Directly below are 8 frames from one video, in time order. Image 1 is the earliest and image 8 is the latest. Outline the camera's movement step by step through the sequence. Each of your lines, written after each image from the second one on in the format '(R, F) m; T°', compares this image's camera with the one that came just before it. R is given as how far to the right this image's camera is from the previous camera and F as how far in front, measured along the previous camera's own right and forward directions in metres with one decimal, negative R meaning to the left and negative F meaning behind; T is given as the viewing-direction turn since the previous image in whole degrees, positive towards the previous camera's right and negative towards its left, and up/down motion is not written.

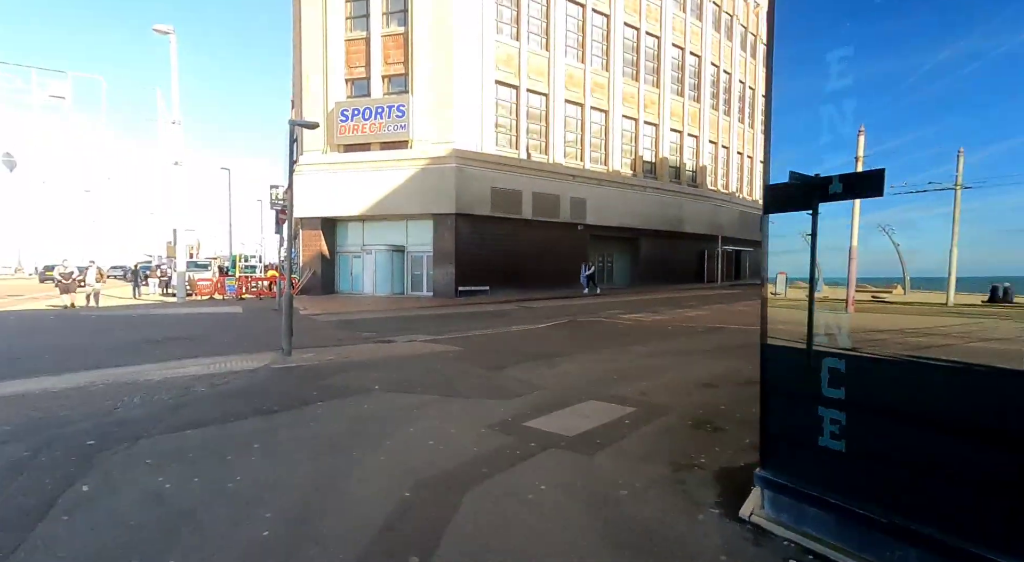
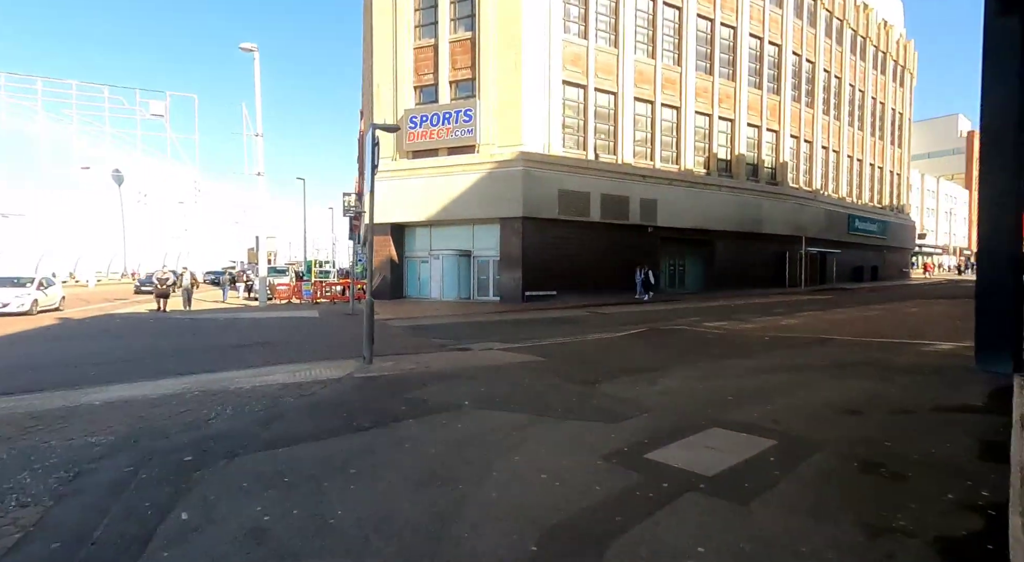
(-0.3, +0.4) m; -6°
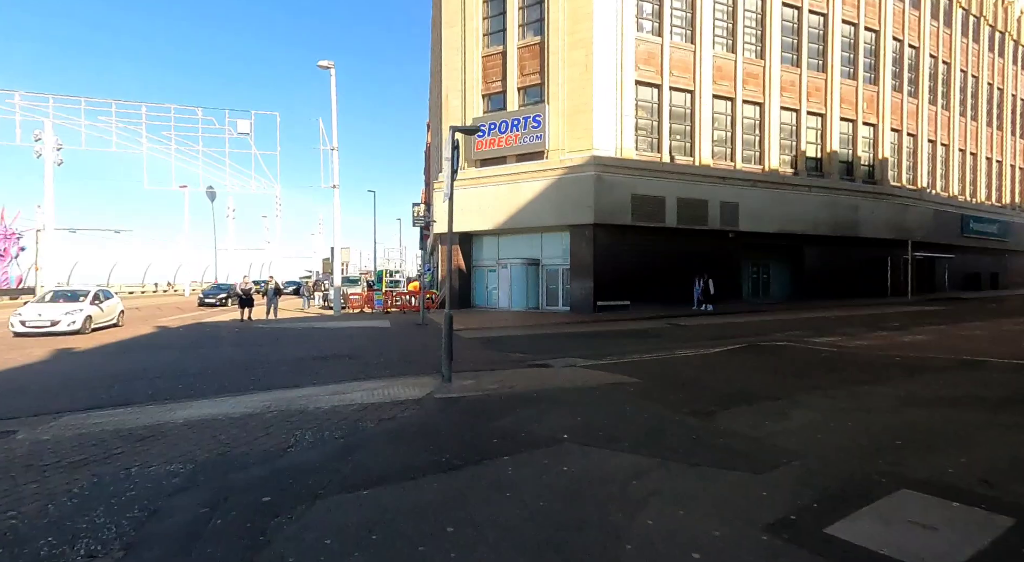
(-0.3, +0.6) m; -7°
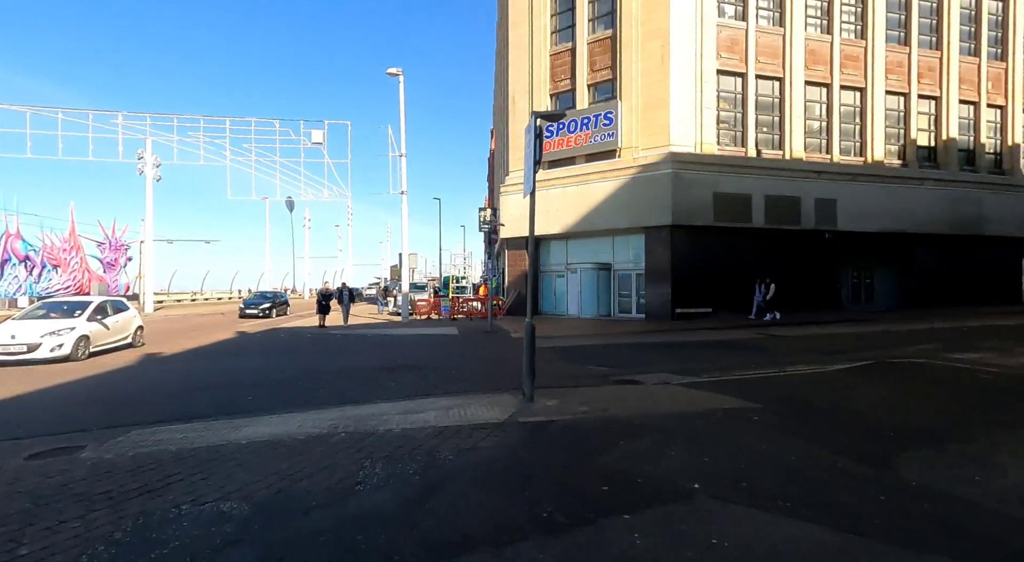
(-0.3, +0.9) m; -7°
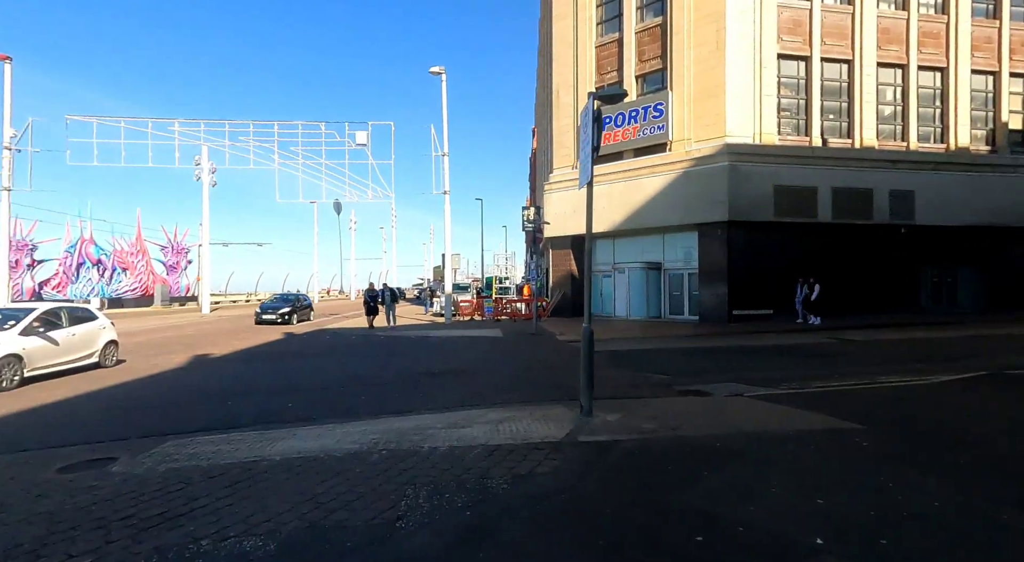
(-0.2, +0.7) m; -4°
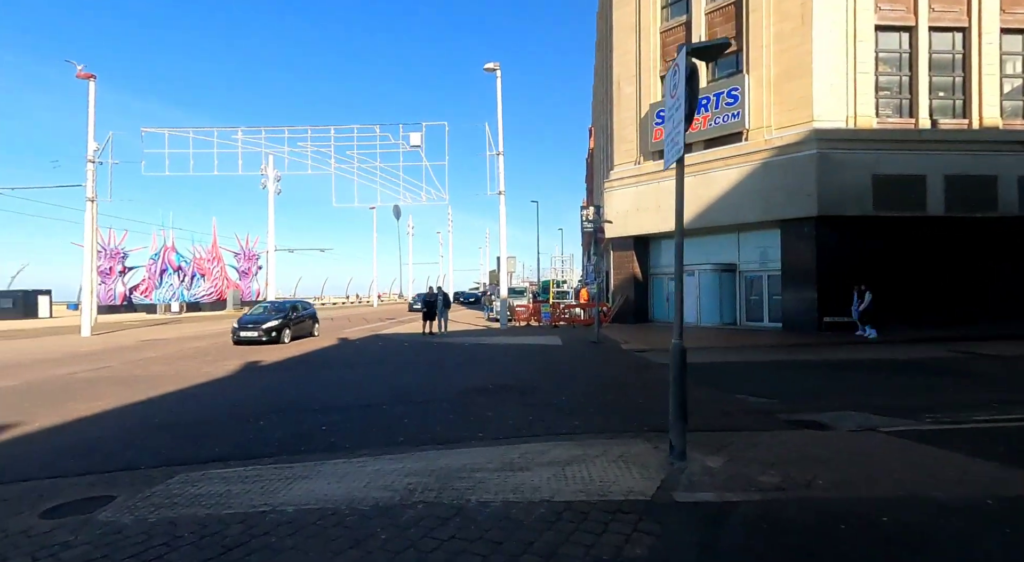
(-0.1, +1.3) m; -6°
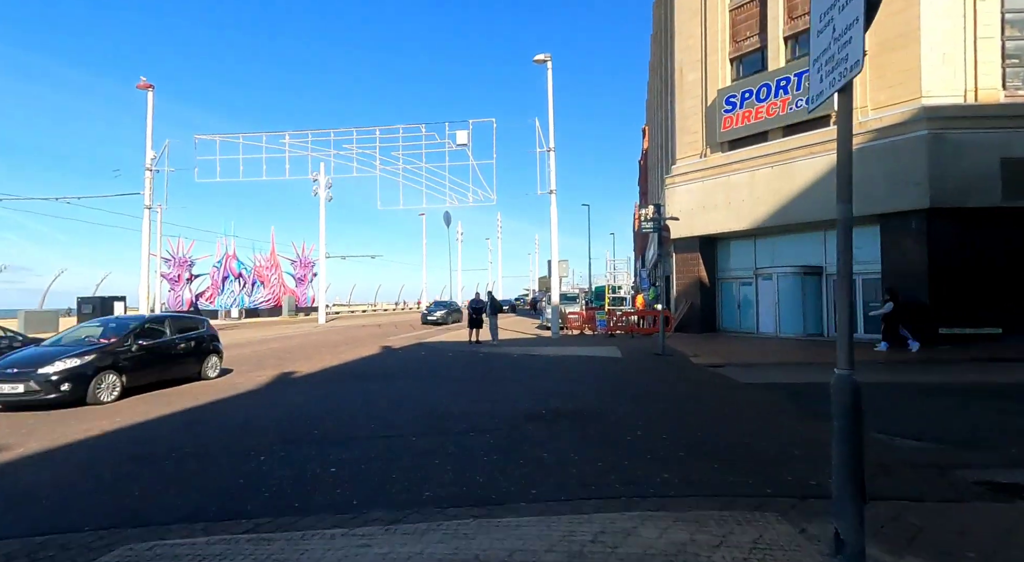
(-0.1, +1.7) m; -5°
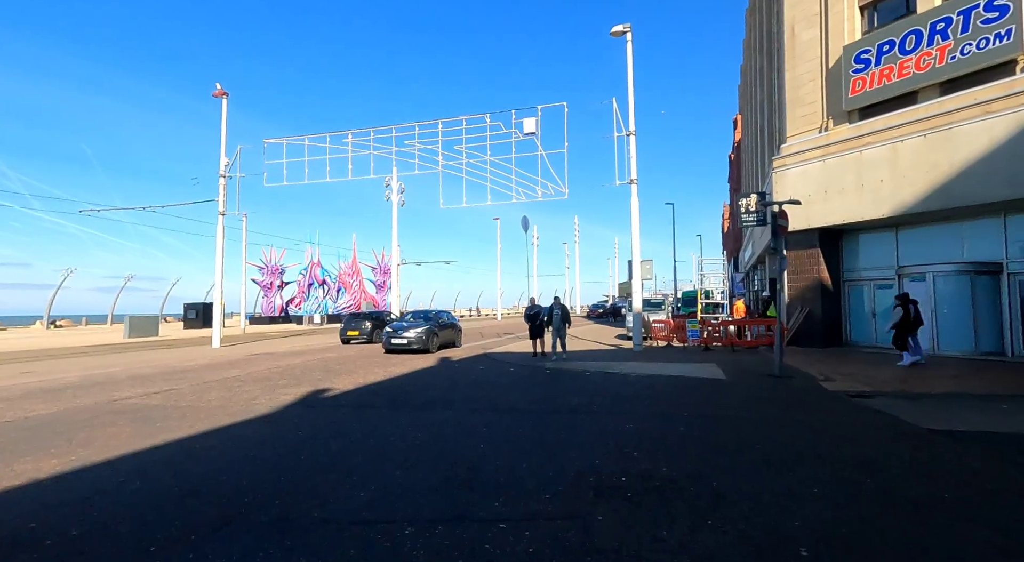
(+0.2, +2.9) m; -8°
